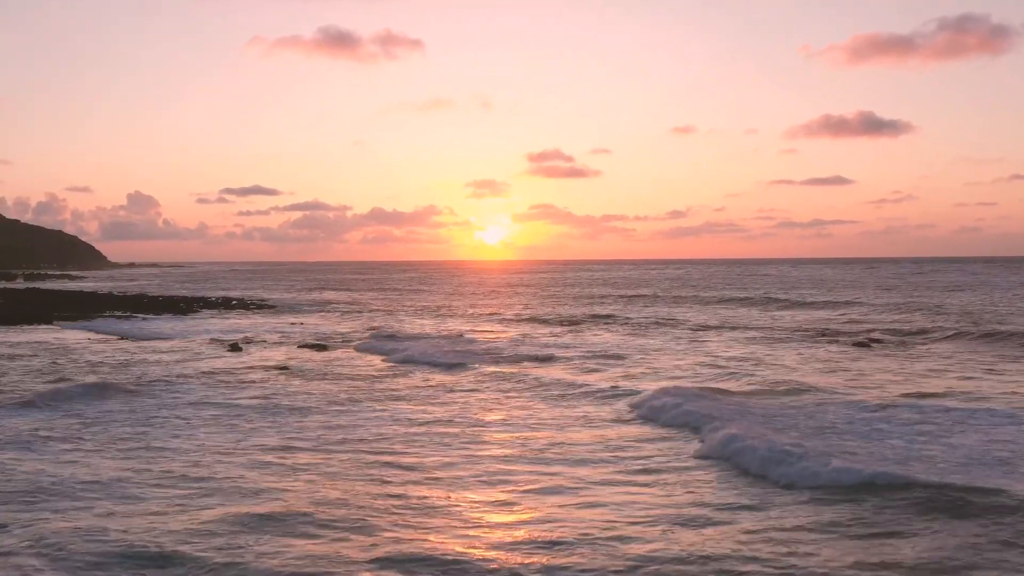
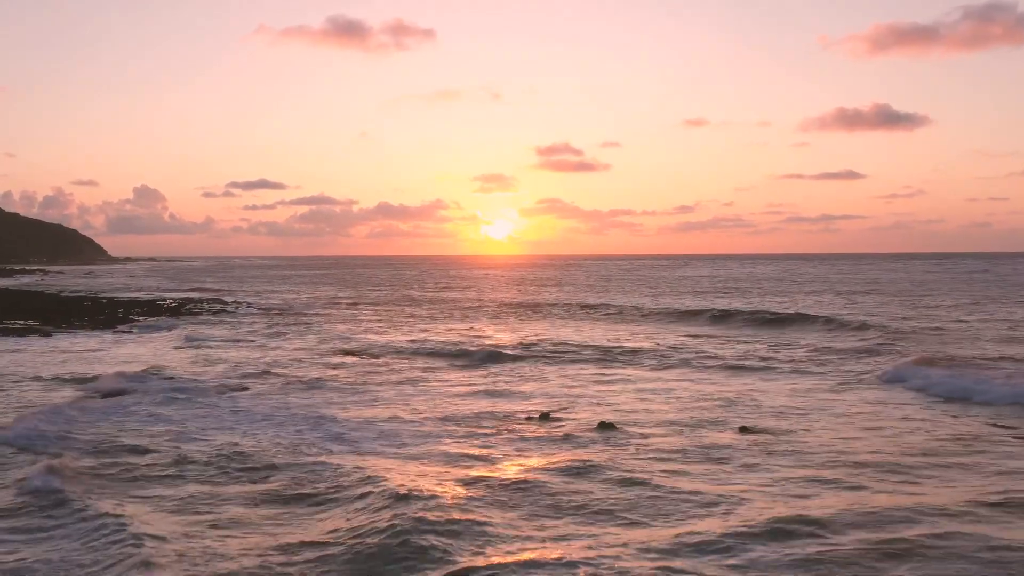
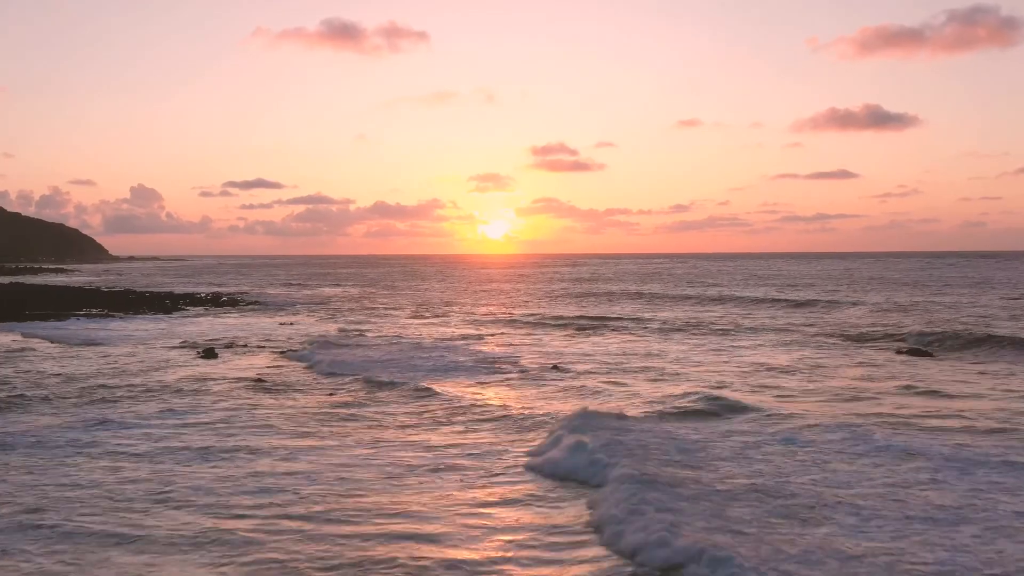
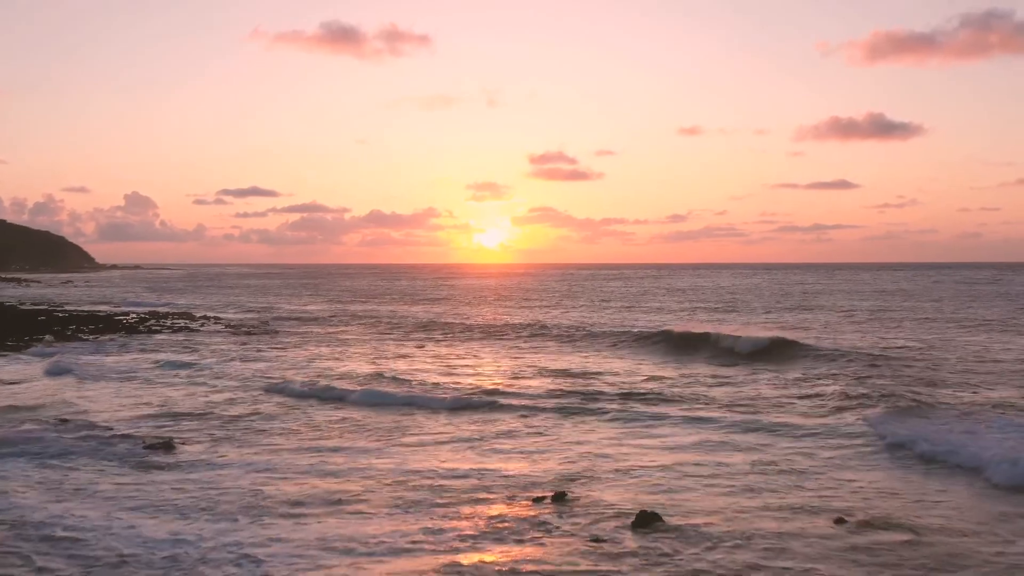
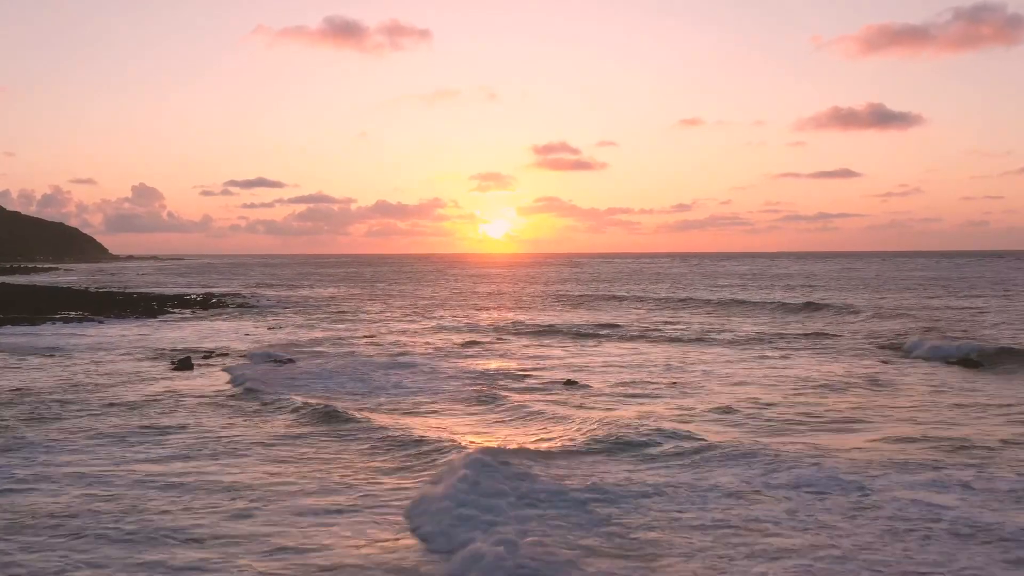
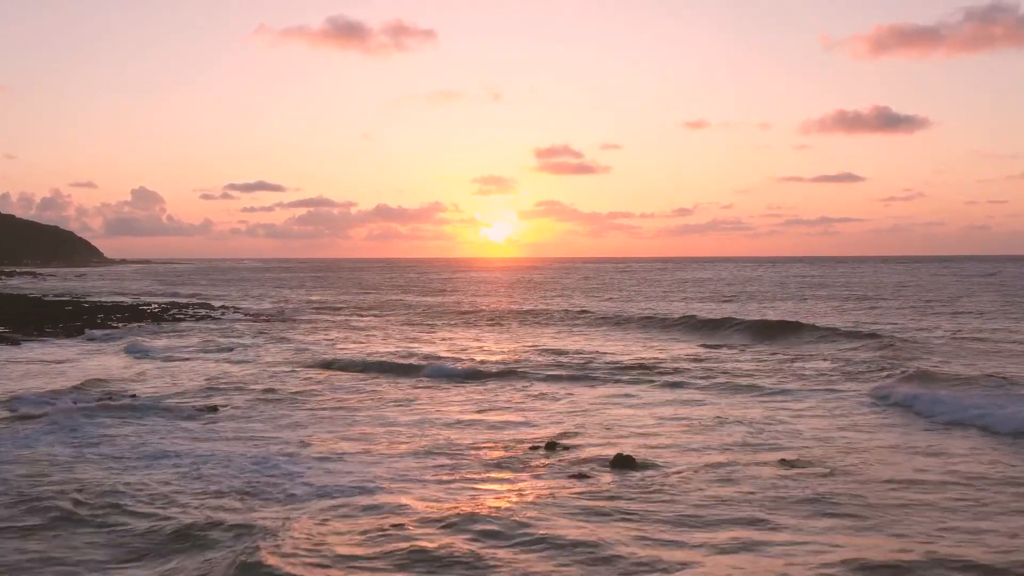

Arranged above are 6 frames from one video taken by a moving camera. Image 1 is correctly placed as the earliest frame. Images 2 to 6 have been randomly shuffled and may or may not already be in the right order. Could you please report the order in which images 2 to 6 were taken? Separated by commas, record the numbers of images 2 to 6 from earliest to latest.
3, 5, 2, 6, 4
